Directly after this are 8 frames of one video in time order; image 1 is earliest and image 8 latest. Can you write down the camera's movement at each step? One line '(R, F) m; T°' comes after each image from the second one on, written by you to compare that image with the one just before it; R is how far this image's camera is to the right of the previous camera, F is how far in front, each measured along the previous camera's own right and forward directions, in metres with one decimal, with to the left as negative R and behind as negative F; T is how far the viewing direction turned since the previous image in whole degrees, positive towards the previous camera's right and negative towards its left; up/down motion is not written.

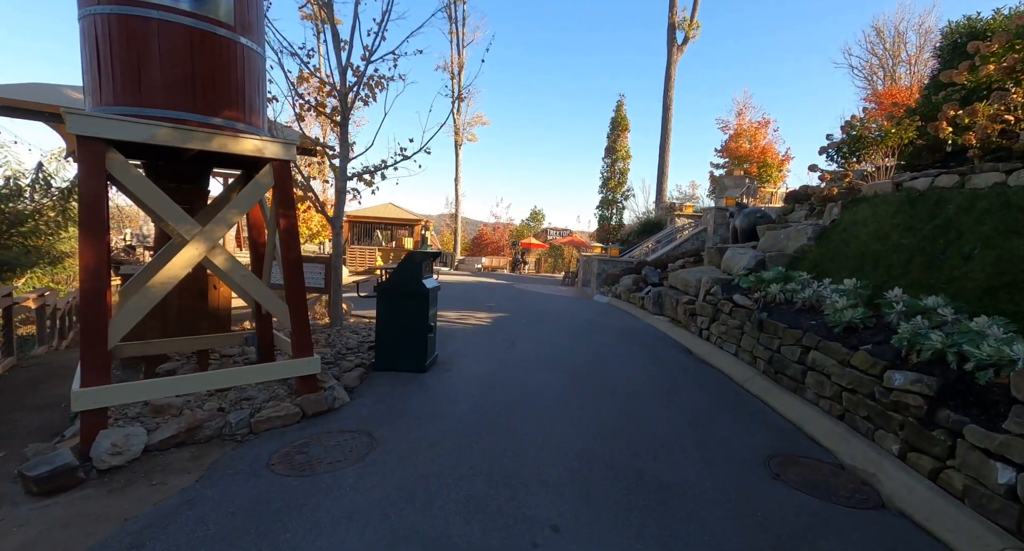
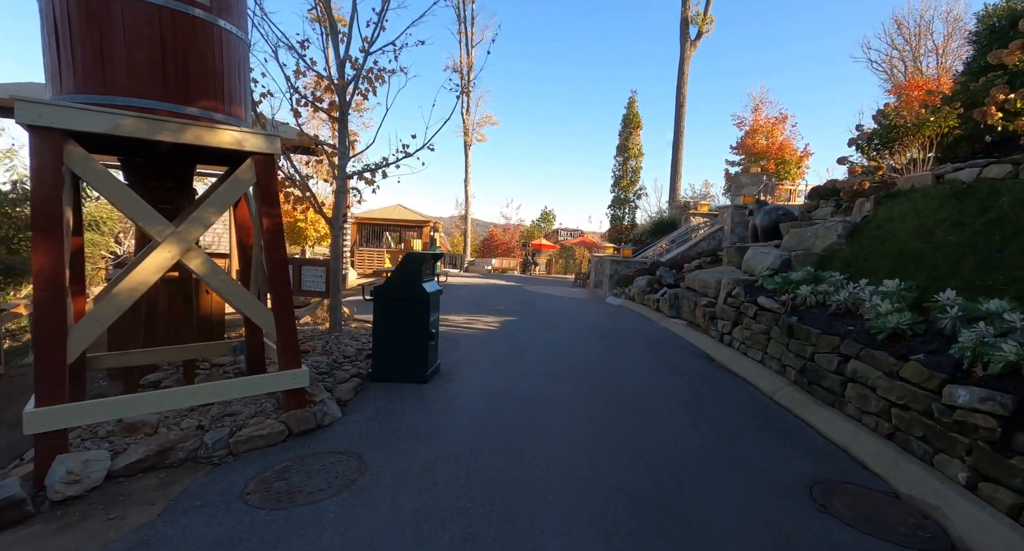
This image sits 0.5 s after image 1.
(0.0, +0.3) m; -2°
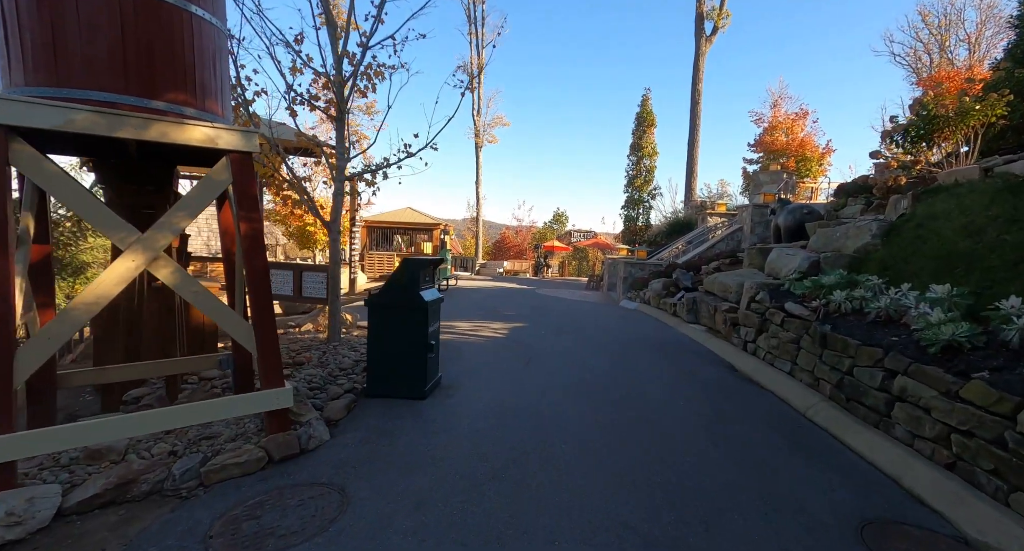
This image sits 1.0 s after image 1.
(+0.1, +0.3) m; -2°
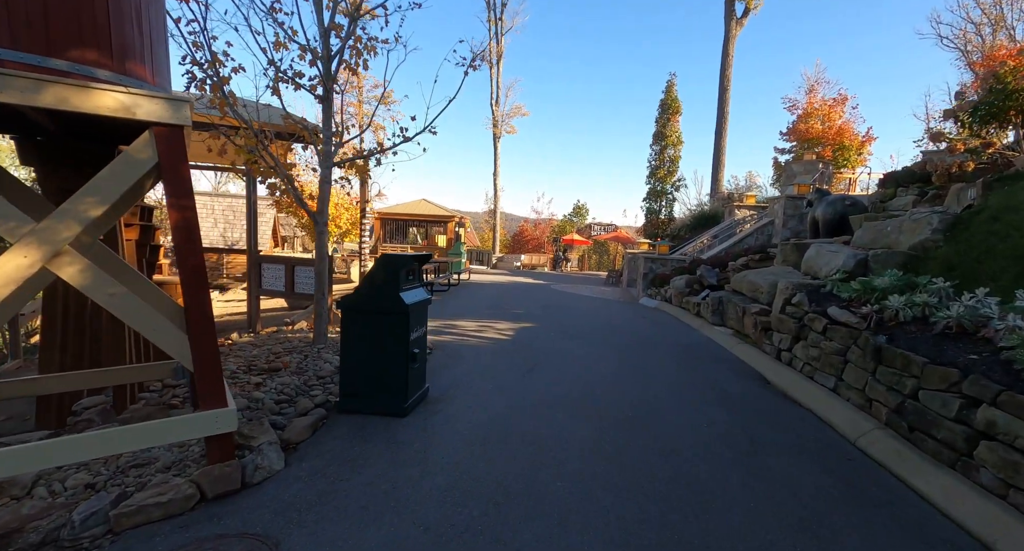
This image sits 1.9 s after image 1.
(+0.2, +0.6) m; -3°
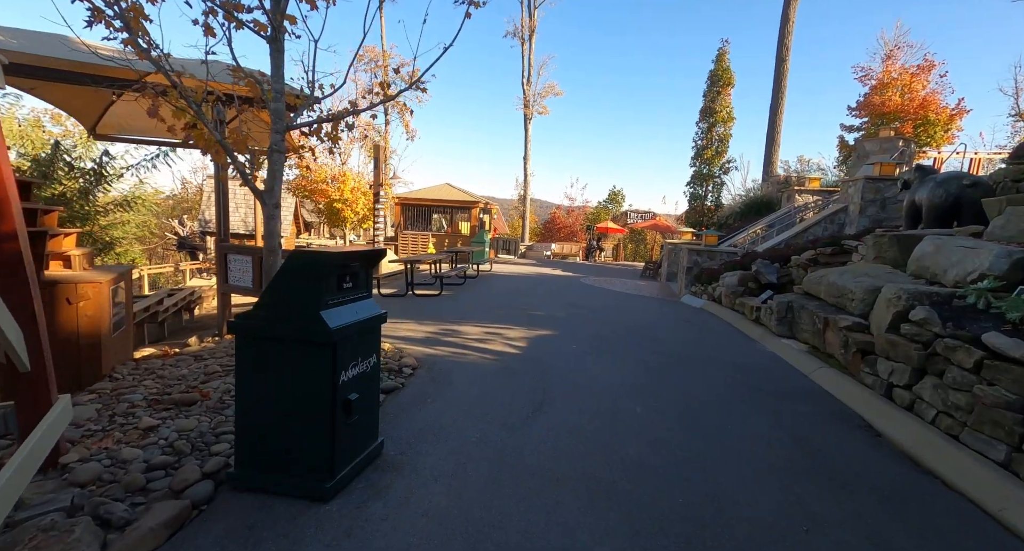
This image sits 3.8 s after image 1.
(+0.2, +1.3) m; -4°
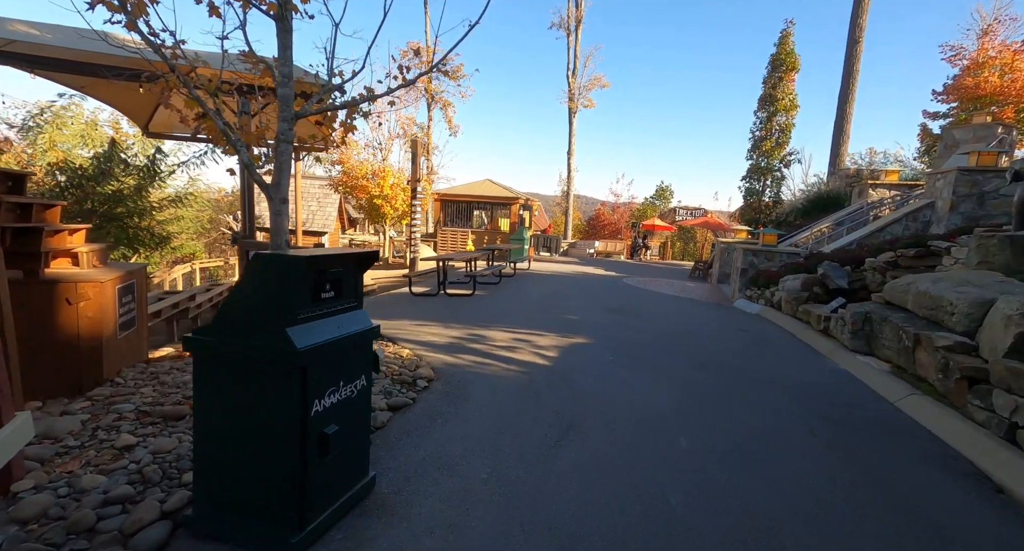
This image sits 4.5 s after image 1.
(+0.1, +0.5) m; -6°
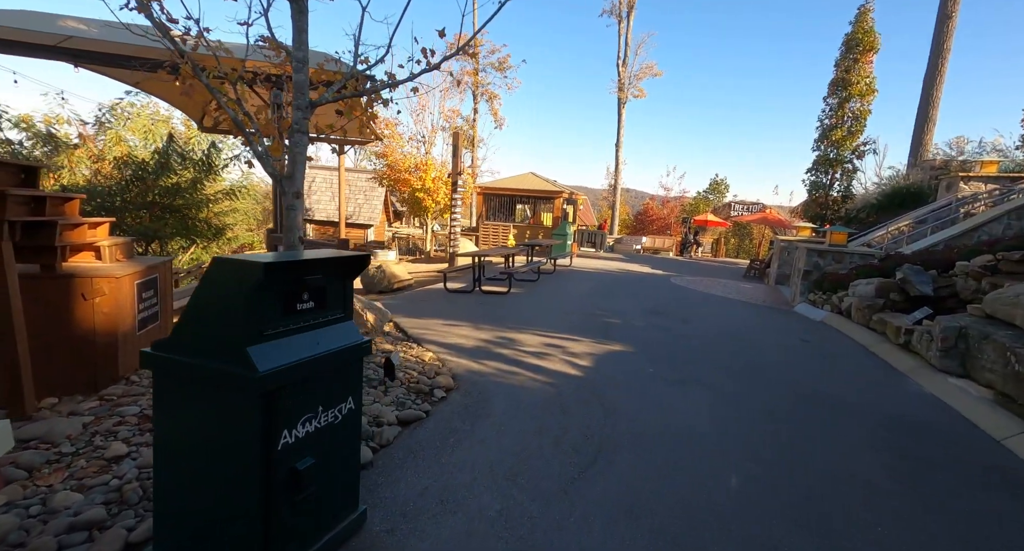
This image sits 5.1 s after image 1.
(+0.1, +0.4) m; -6°
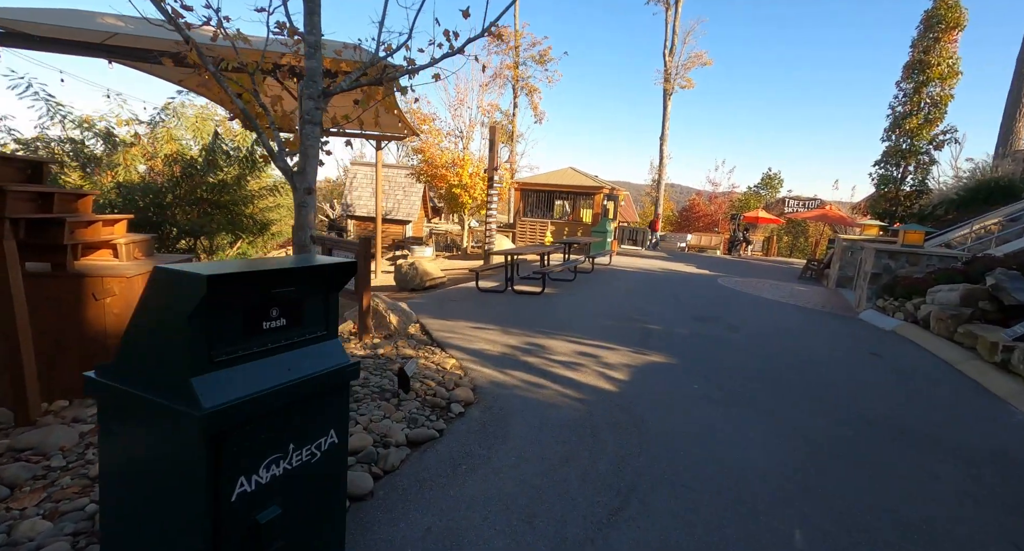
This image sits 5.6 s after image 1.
(+0.1, +0.4) m; -5°
